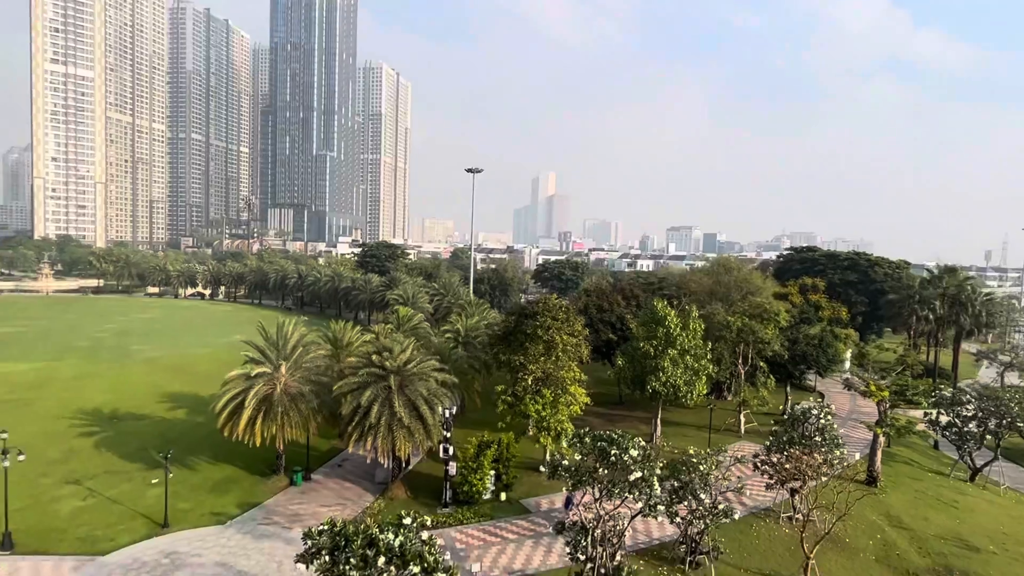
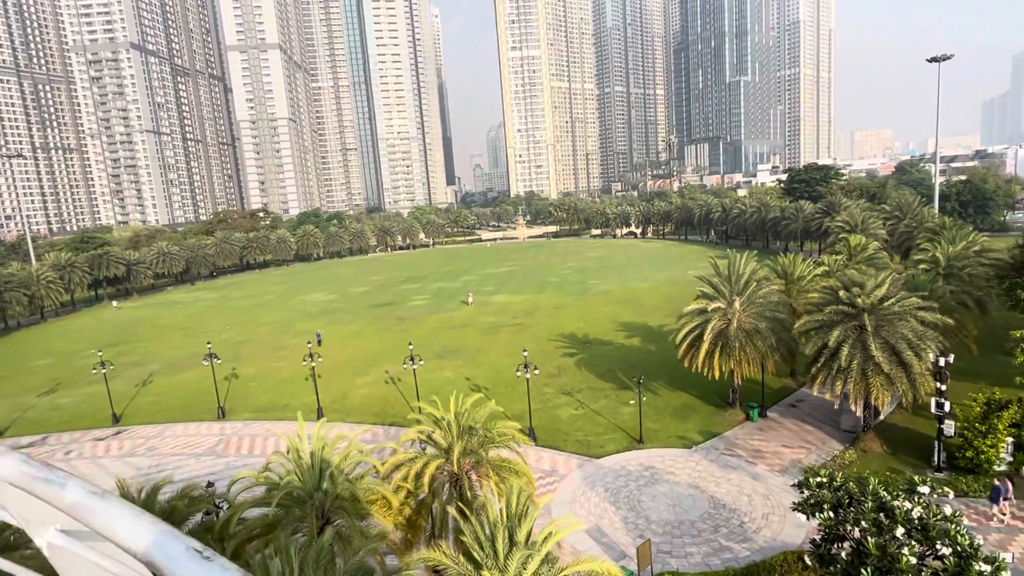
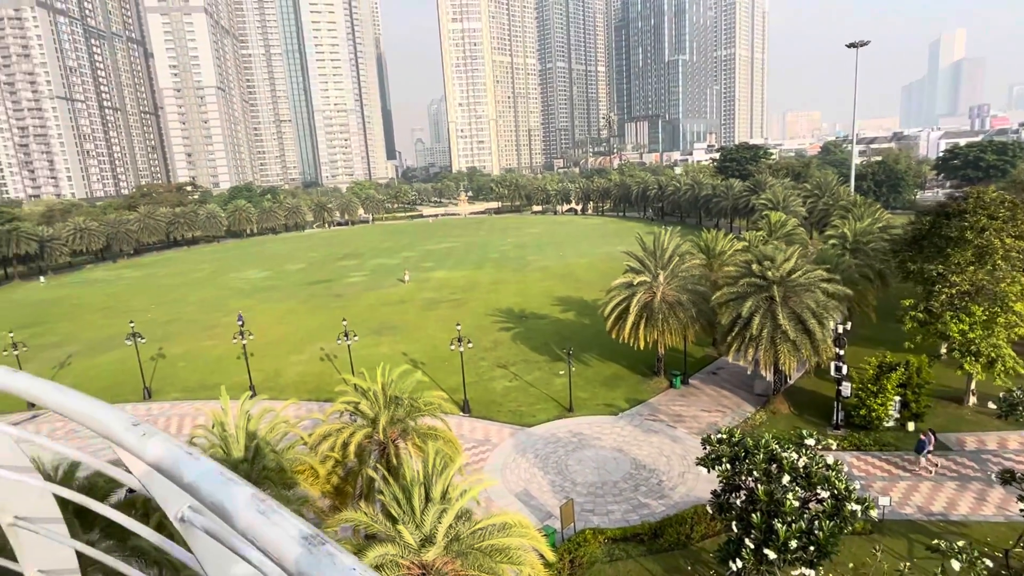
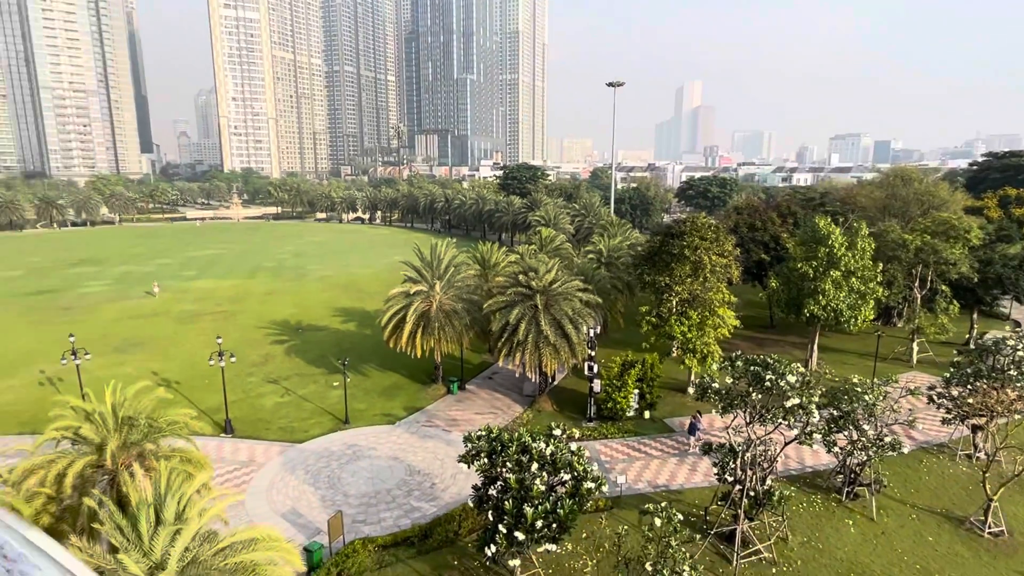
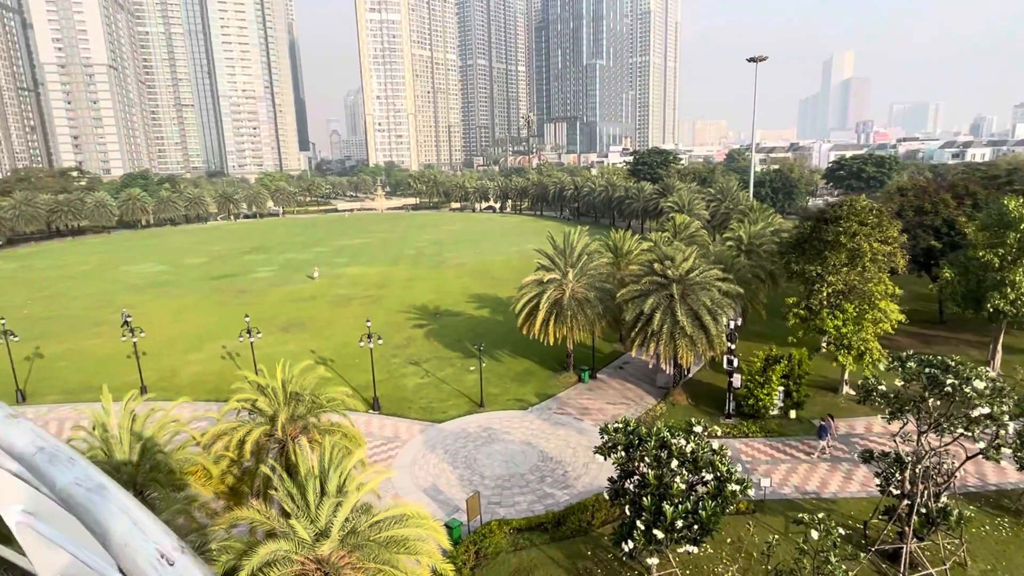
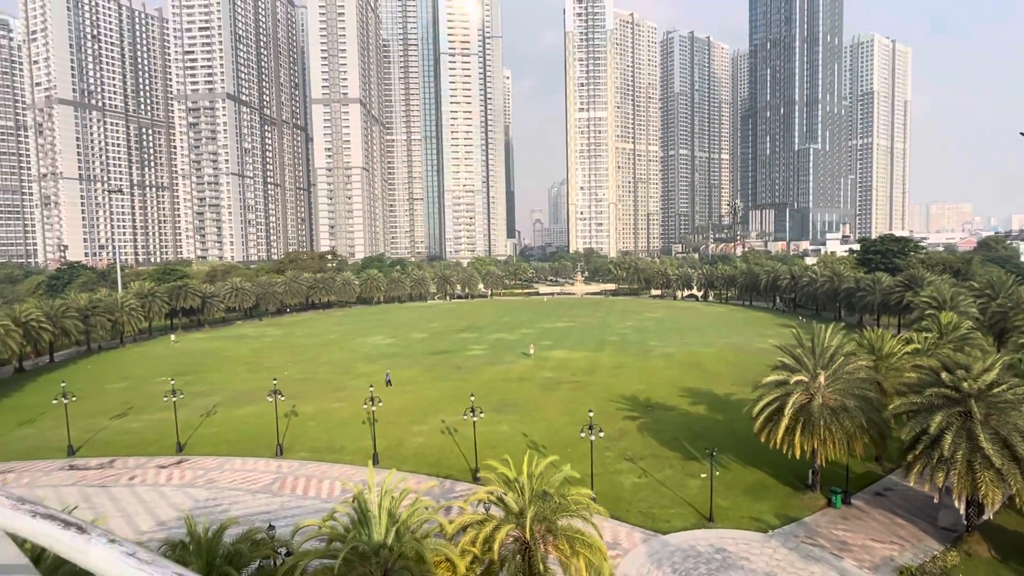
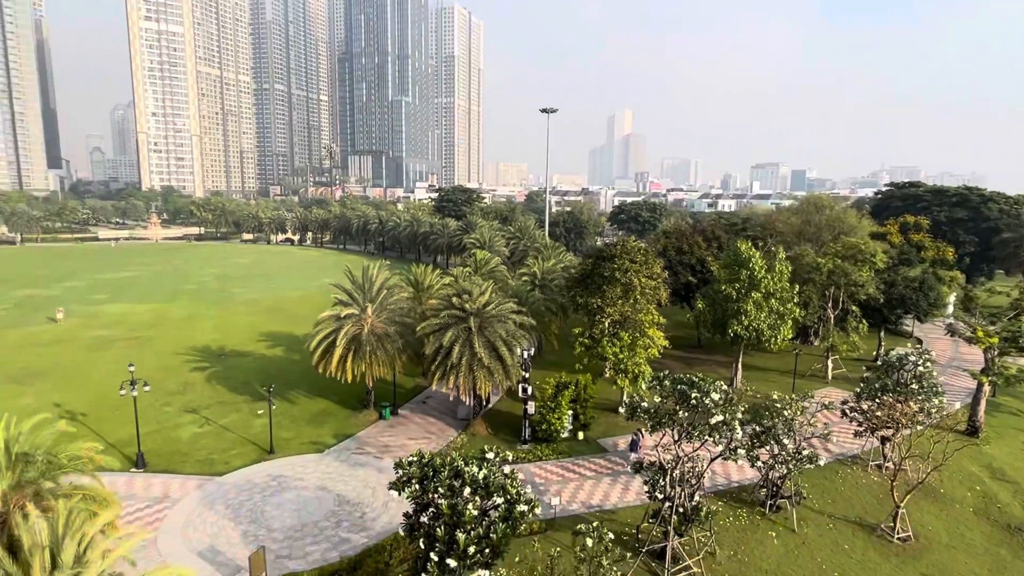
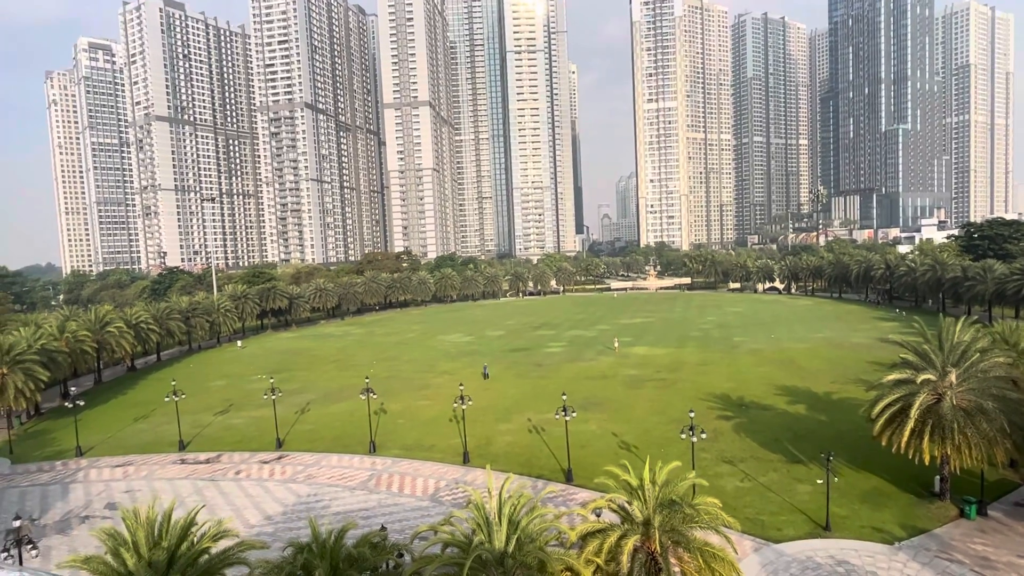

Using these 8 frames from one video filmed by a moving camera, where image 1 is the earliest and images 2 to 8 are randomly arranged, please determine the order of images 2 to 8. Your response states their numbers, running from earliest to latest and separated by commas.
7, 4, 5, 3, 2, 6, 8
